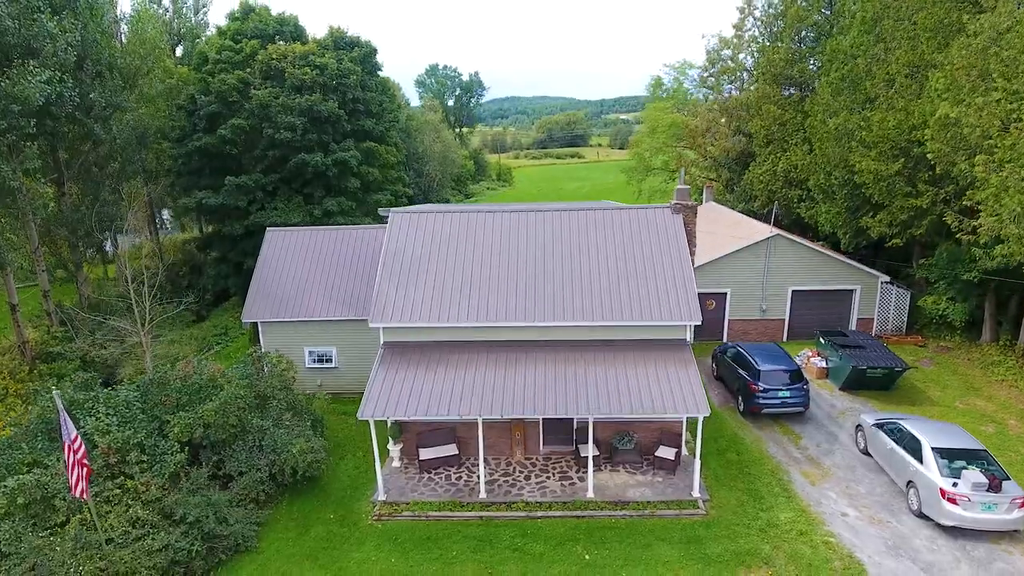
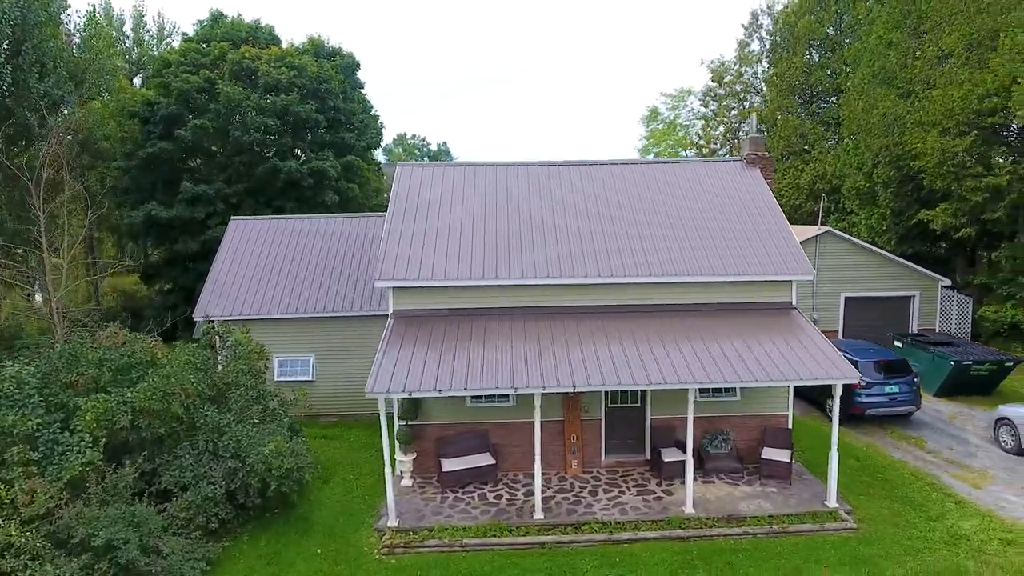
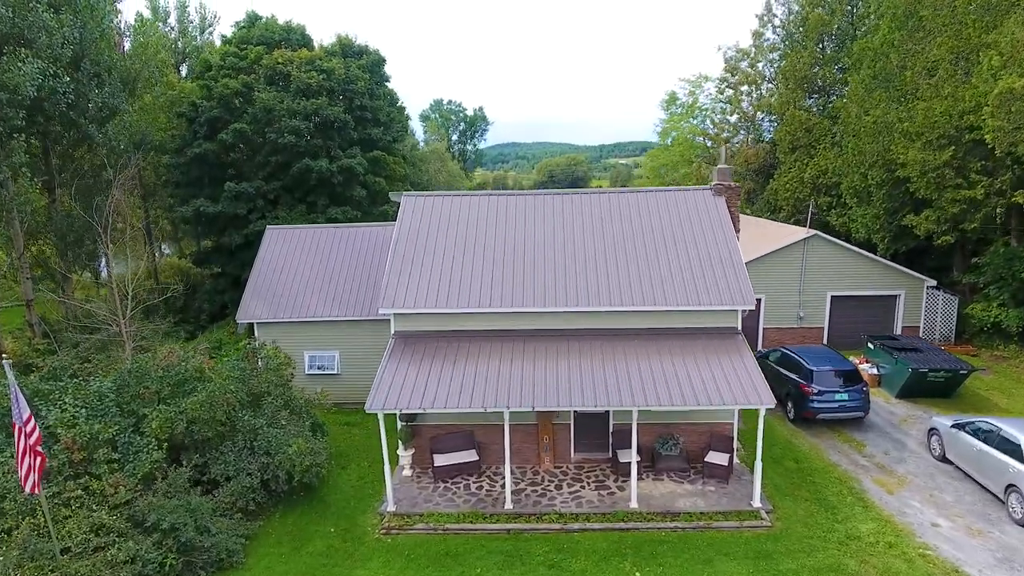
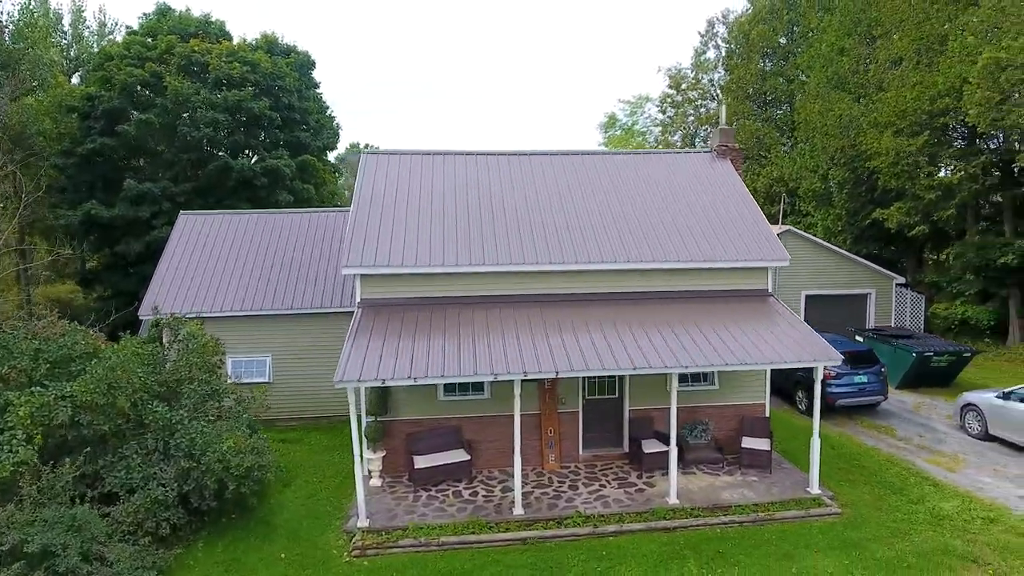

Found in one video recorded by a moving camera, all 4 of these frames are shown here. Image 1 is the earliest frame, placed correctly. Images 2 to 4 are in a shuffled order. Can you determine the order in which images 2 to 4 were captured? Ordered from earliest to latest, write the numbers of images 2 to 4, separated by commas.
3, 2, 4
